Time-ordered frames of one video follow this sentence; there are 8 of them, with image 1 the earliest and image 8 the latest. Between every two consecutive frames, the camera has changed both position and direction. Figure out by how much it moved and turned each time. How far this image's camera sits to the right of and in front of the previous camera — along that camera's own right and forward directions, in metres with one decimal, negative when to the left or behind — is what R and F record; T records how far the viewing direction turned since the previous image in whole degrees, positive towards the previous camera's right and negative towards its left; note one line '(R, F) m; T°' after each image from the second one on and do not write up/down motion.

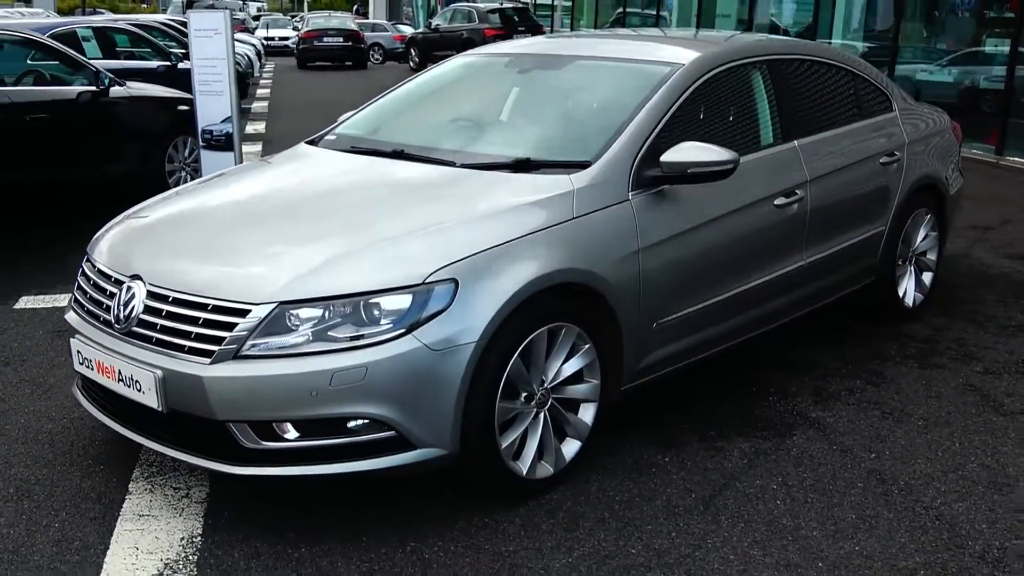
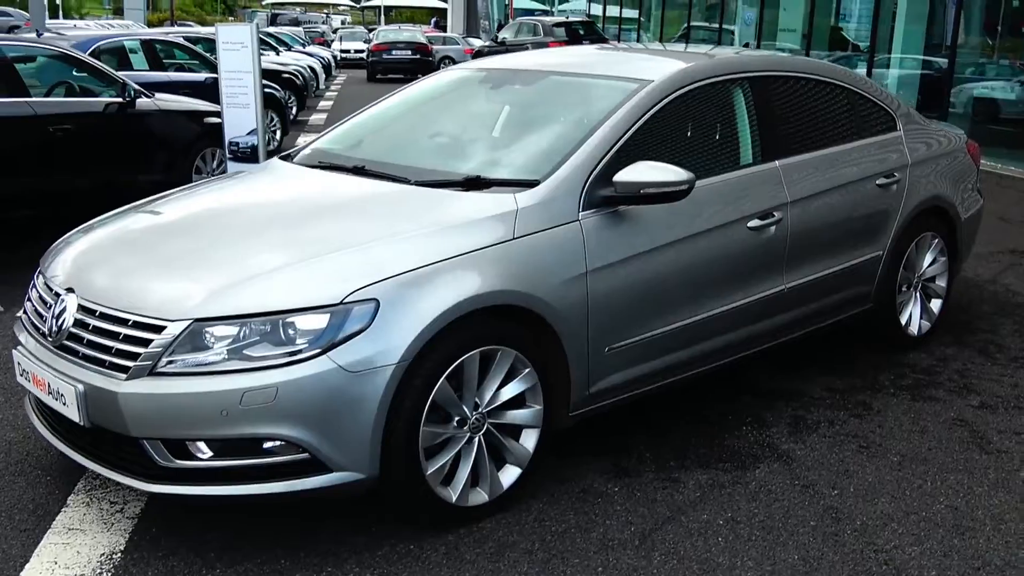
(+0.4, +0.1) m; -4°
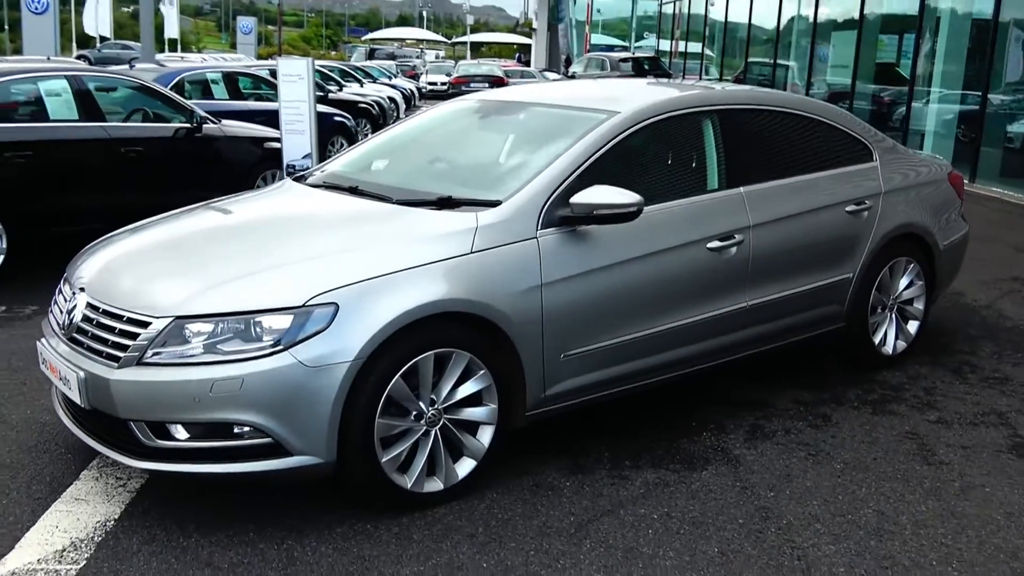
(+0.4, -0.3) m; -4°
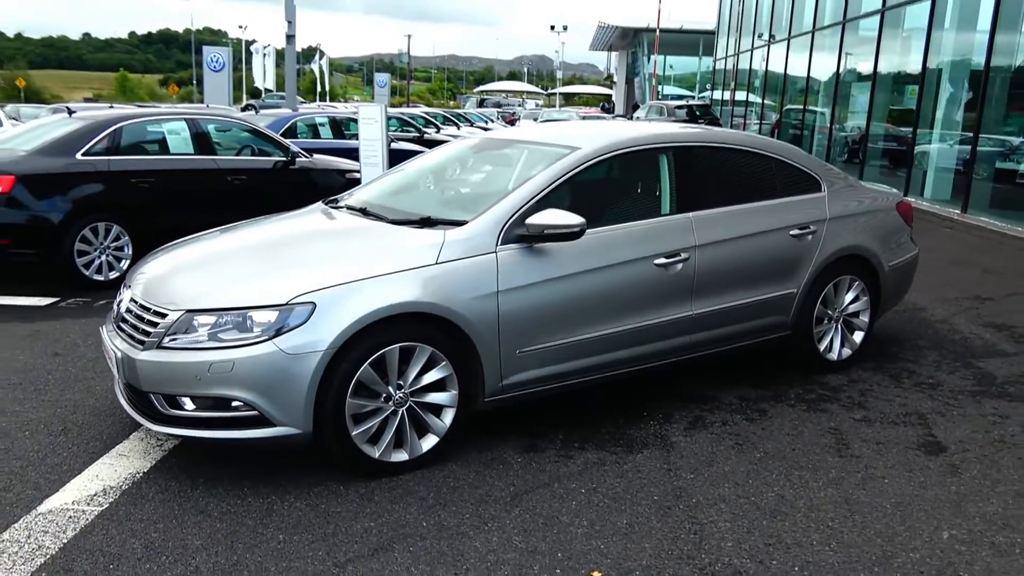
(+0.4, -0.6) m; -3°
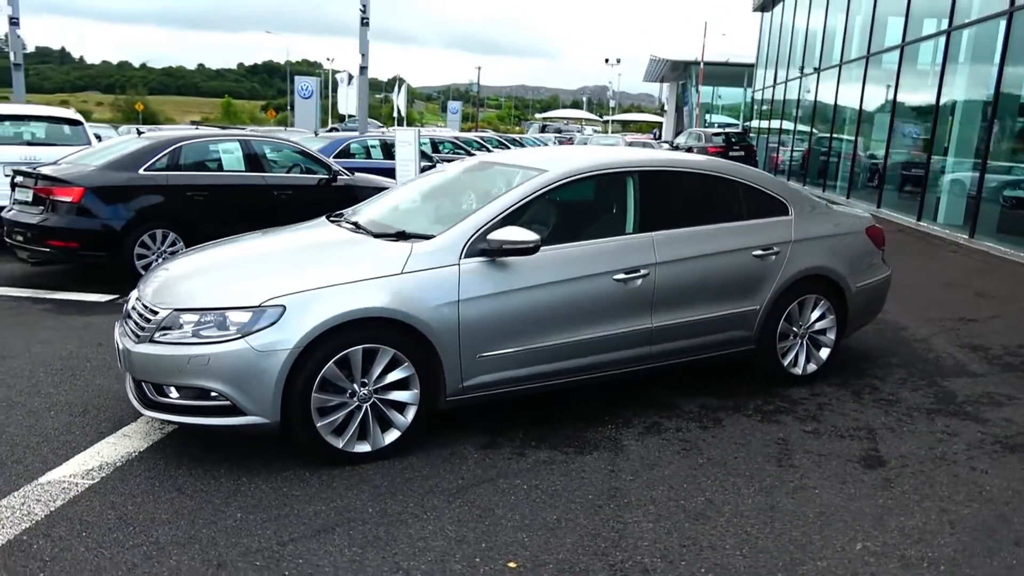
(+0.5, -0.3) m; -3°
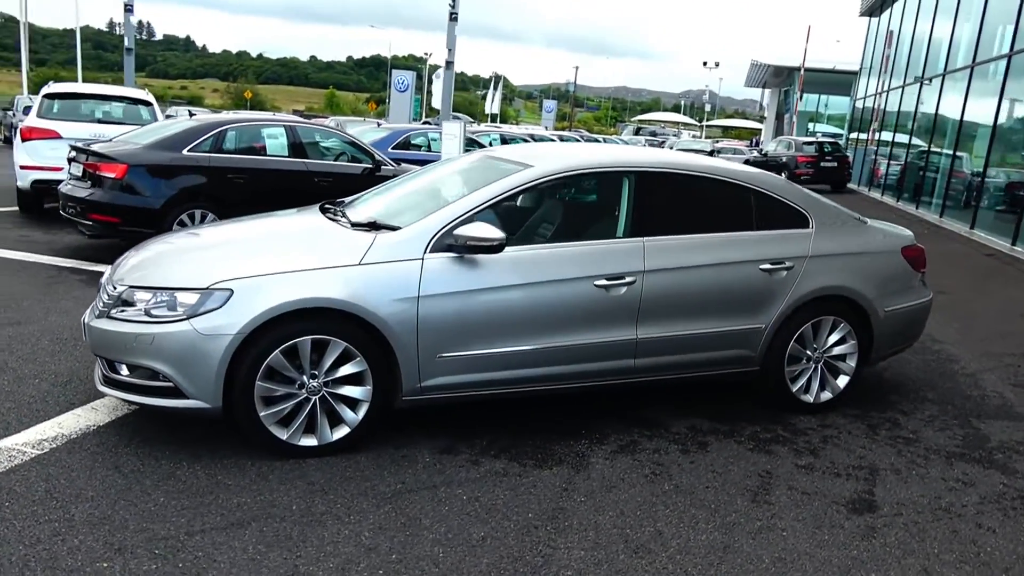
(+0.7, +0.3) m; -7°
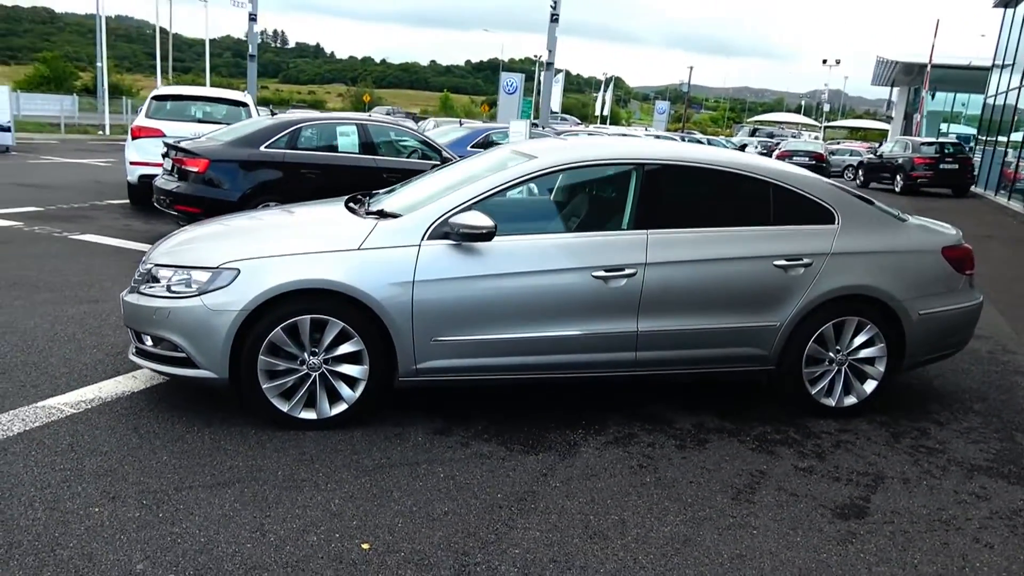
(+0.7, 0.0) m; -8°
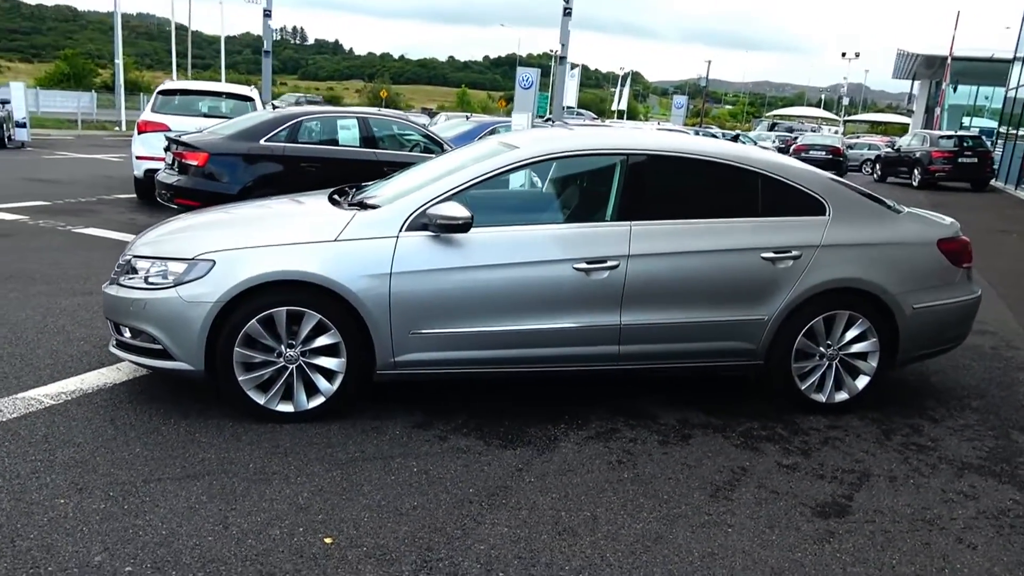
(+0.2, +0.1) m; -1°
